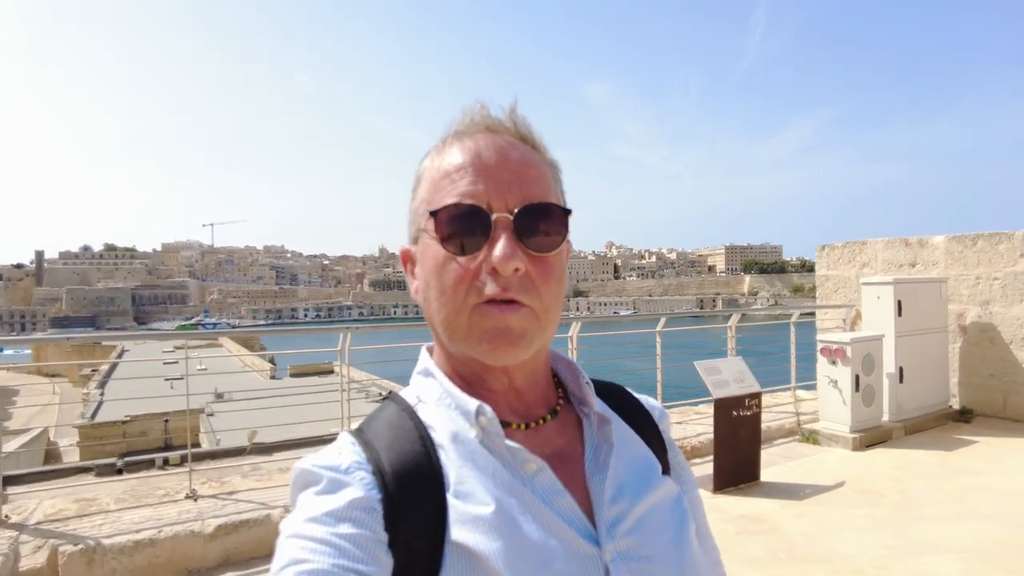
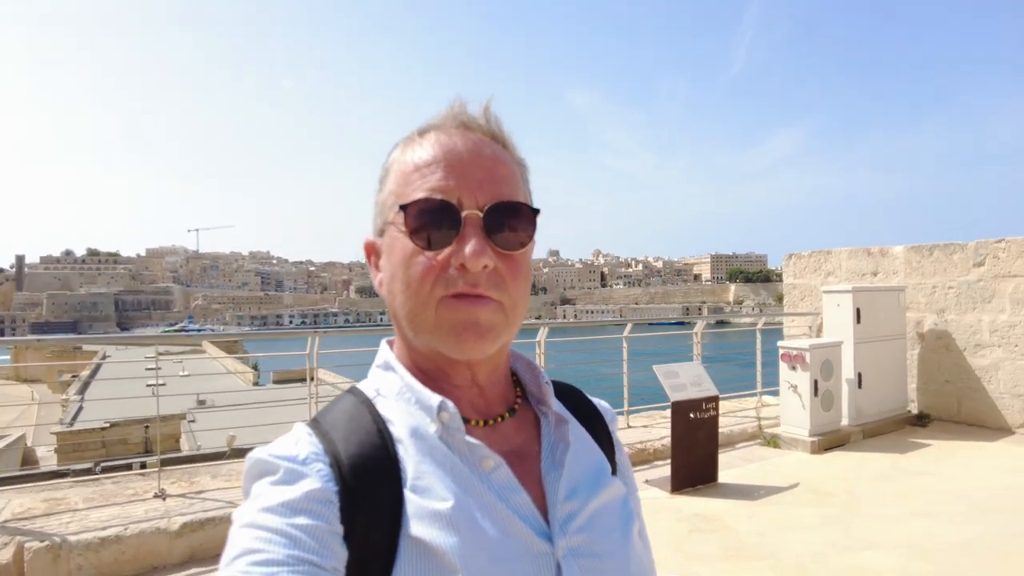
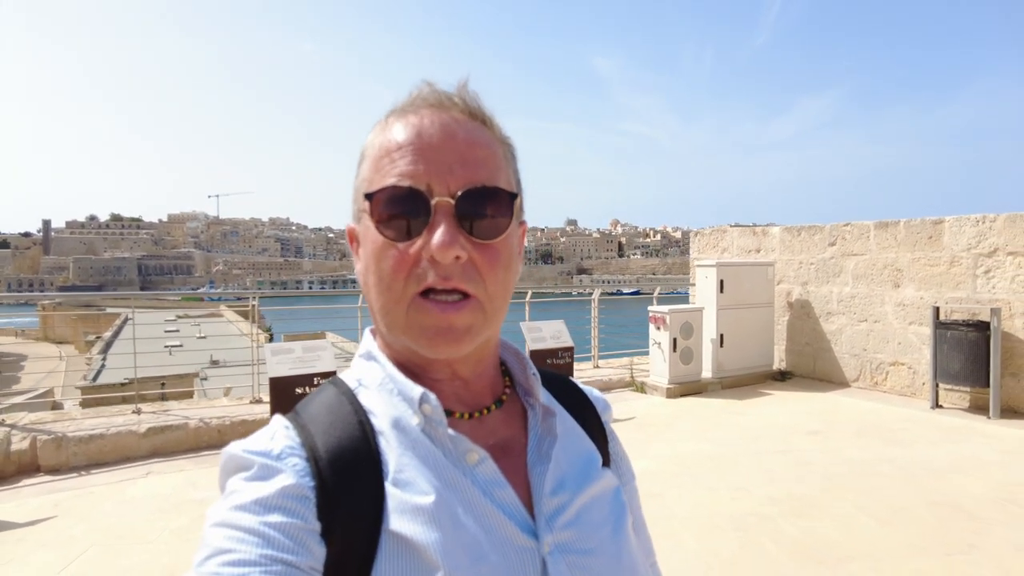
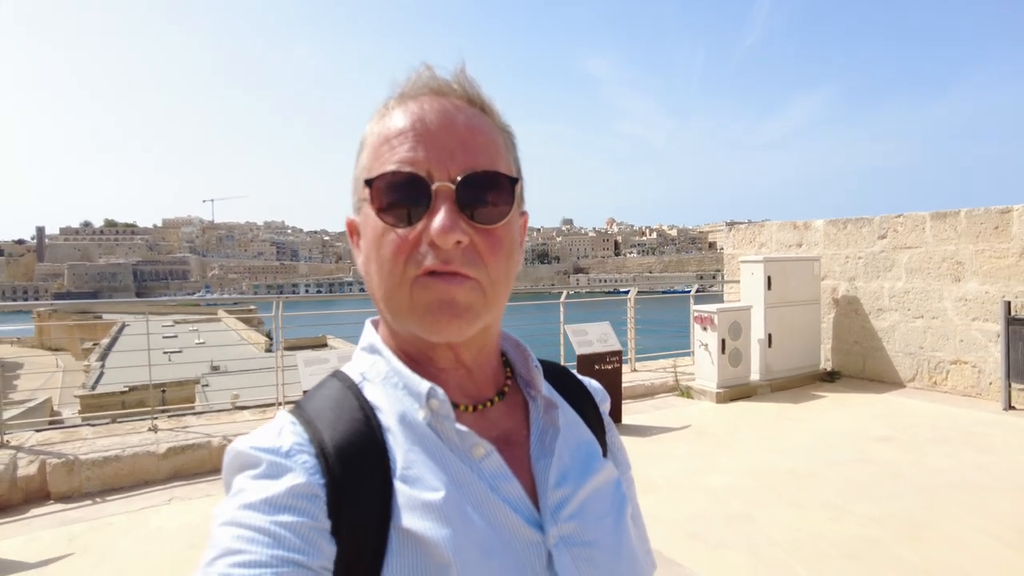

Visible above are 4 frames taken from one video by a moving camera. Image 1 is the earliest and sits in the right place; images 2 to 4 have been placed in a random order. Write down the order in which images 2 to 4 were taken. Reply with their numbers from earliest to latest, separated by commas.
2, 4, 3
